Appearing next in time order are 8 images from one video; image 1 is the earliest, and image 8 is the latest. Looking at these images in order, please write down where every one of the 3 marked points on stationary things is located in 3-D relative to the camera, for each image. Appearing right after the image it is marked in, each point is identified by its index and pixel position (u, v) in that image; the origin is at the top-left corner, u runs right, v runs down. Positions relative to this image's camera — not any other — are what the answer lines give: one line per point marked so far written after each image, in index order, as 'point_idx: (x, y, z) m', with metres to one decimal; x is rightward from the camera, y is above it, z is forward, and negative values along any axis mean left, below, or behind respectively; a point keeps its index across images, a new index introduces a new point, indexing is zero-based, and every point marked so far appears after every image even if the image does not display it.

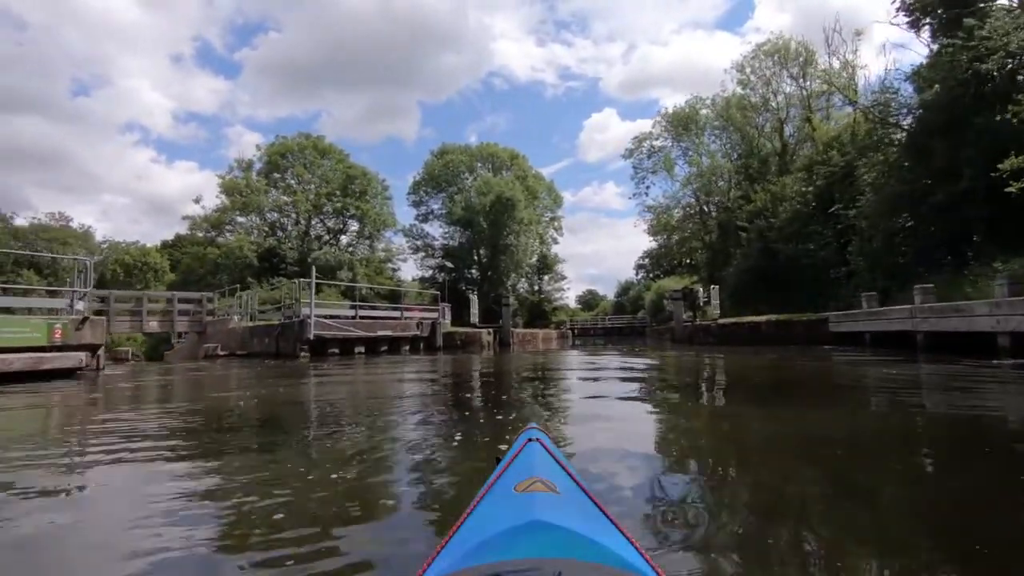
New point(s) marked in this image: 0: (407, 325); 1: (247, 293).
0: (-3.0, -1.0, +15.4) m
1: (-7.4, -0.1, +14.6) m
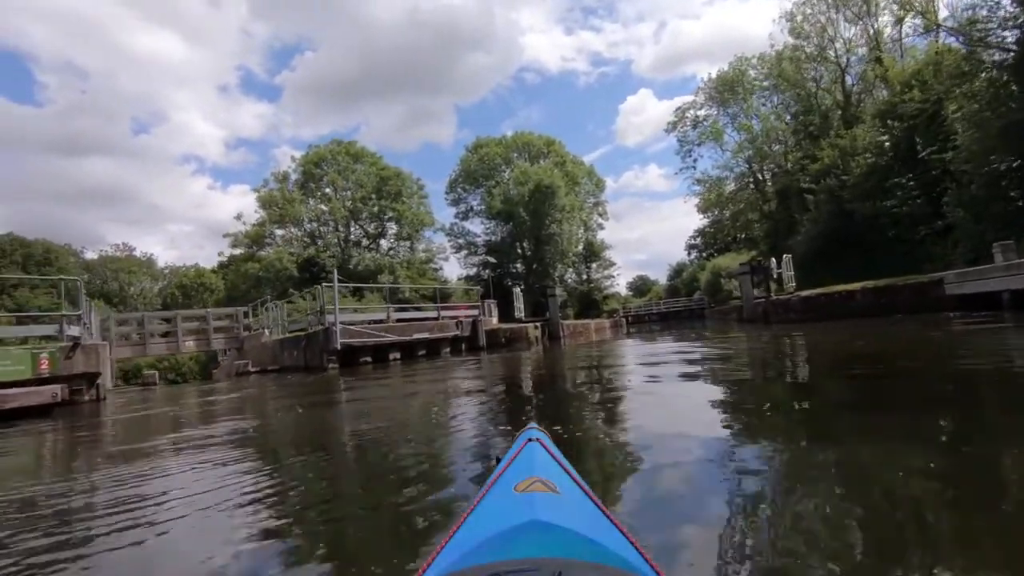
0: (-1.7, -1.0, +14.4) m
1: (-6.2, -0.4, +14.0) m
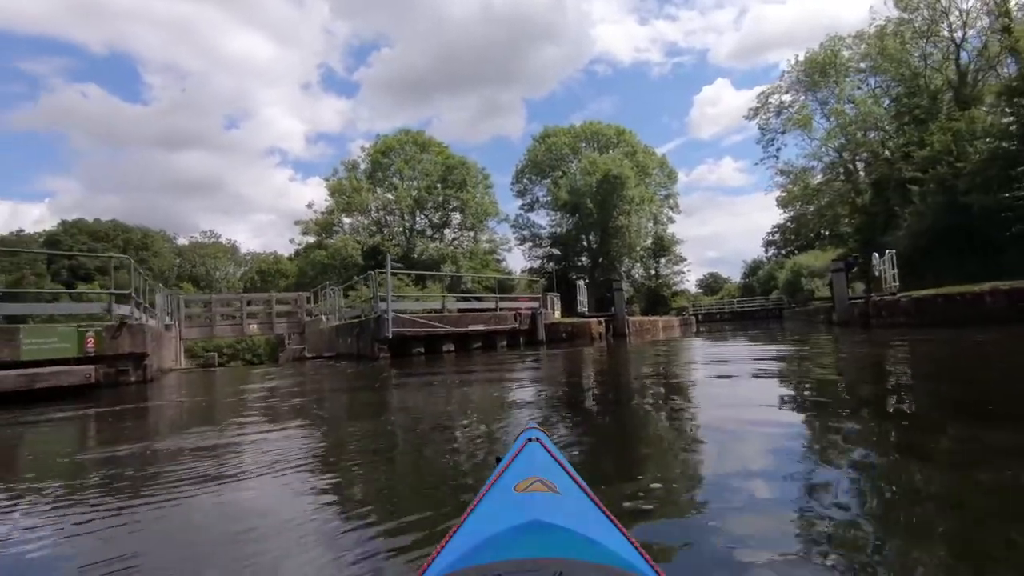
0: (-0.2, -0.7, +13.8) m
1: (-4.7, -0.1, +13.9) m
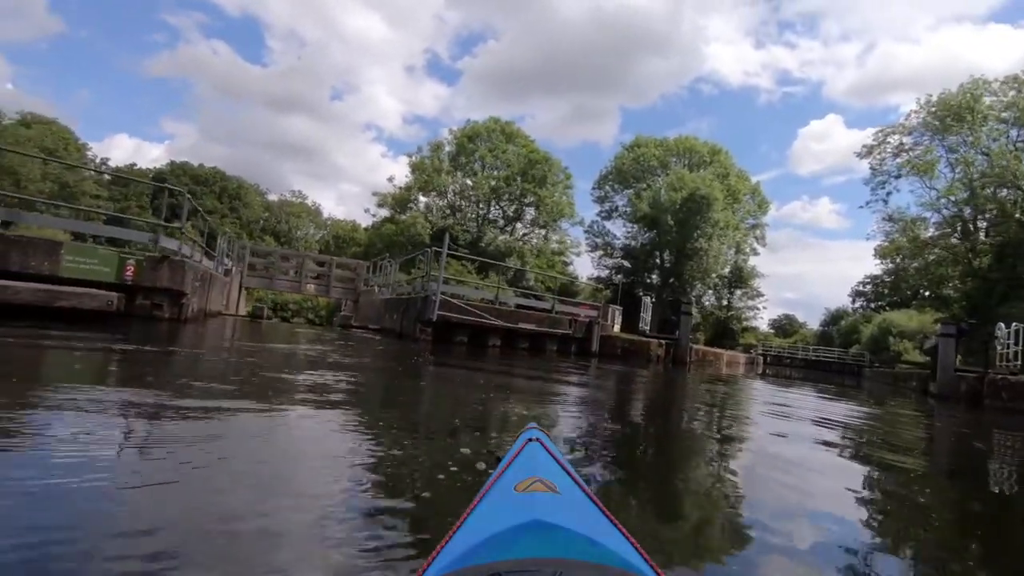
0: (+1.2, -0.8, +13.1) m
1: (-3.1, +0.6, +13.7) m
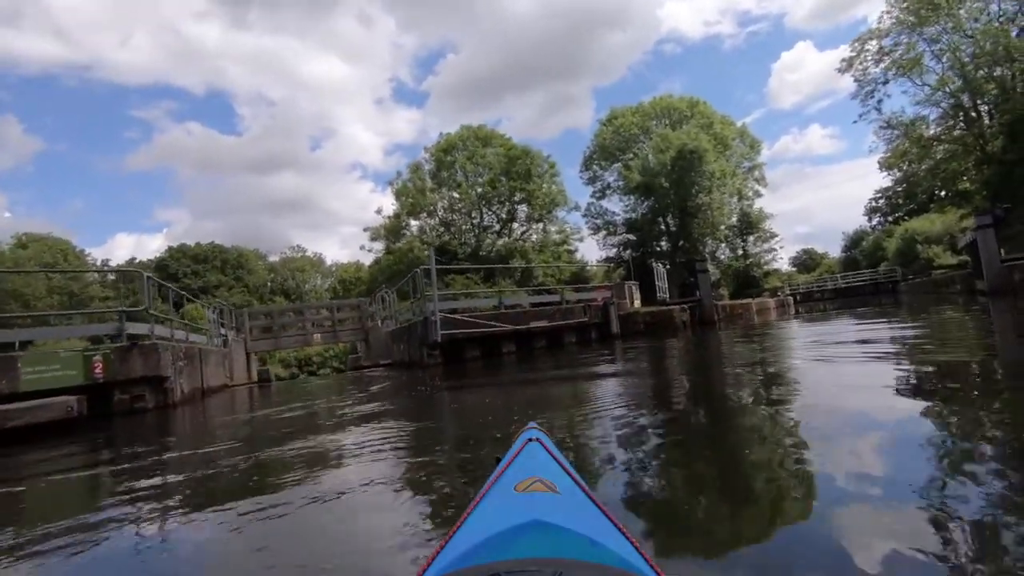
0: (+1.4, -0.5, +12.5) m
1: (-3.0, -0.2, +13.3) m
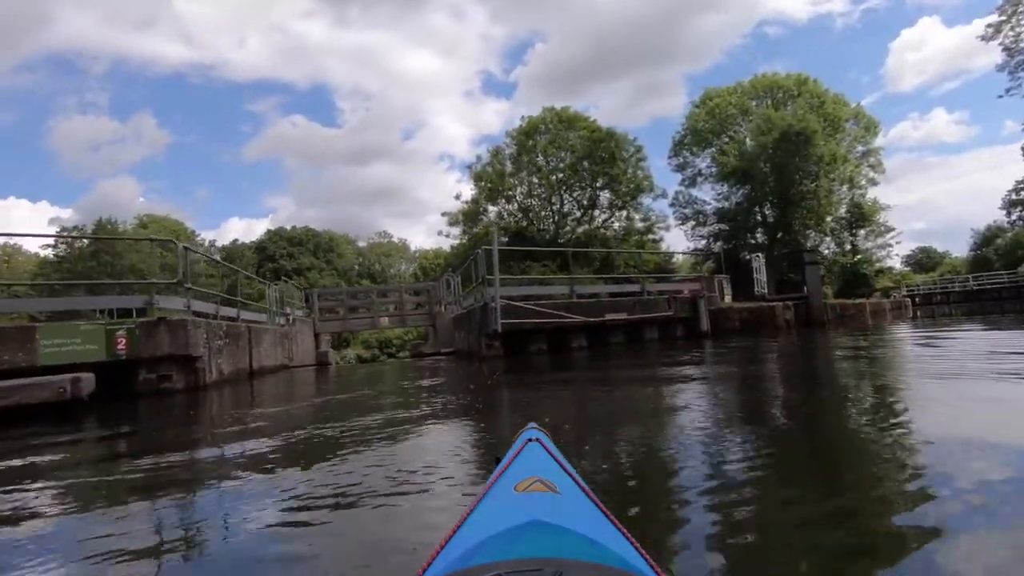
0: (+3.0, -0.3, +11.2) m
1: (-1.3, +0.2, +12.6) m
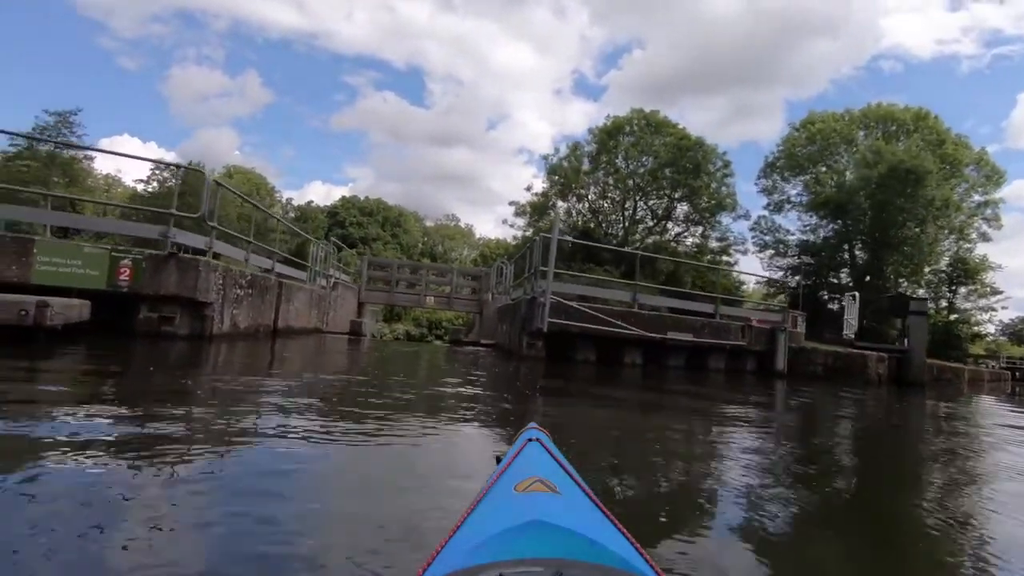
0: (+3.9, -0.7, +10.0) m
1: (0.0, +0.4, +11.9) m
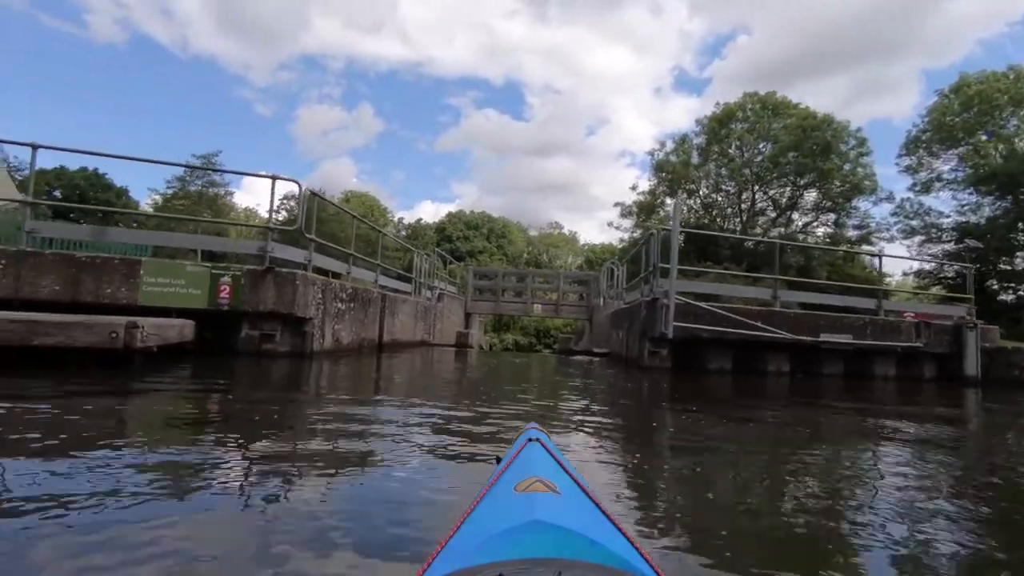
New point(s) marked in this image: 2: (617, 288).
0: (+5.8, -0.6, +8.4) m
1: (+2.2, +0.4, +11.0) m
2: (+2.1, 0.0, +10.9) m
